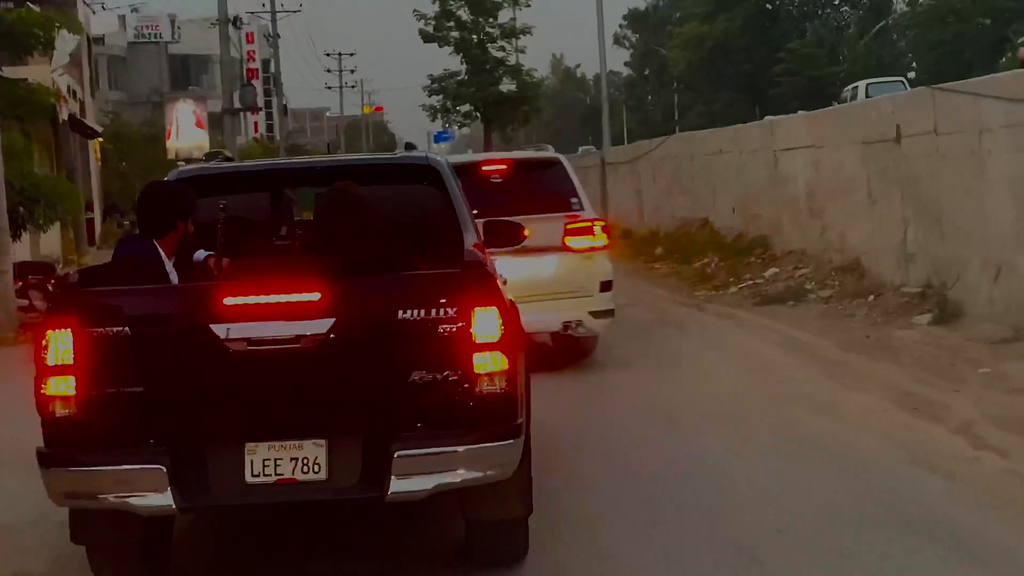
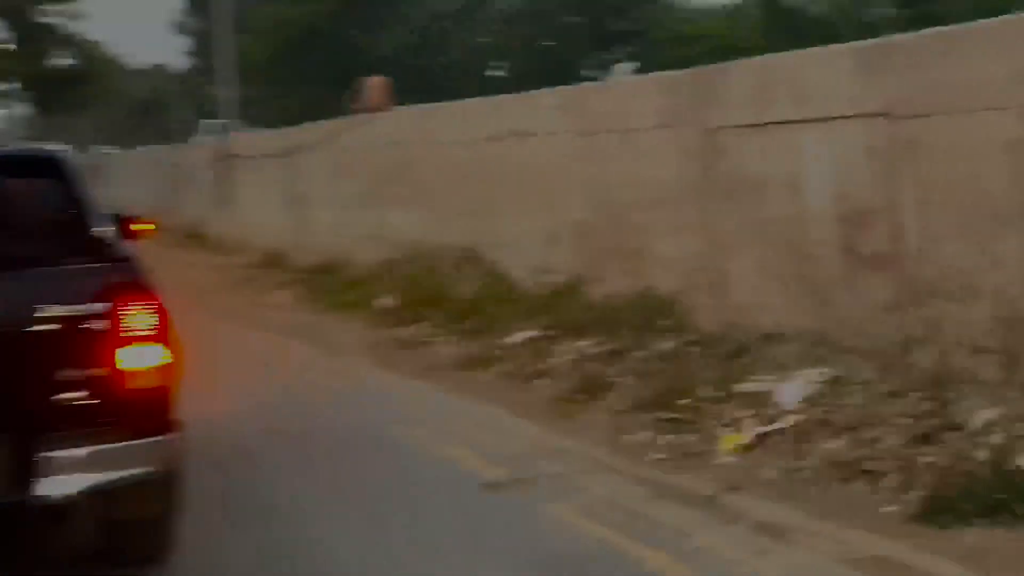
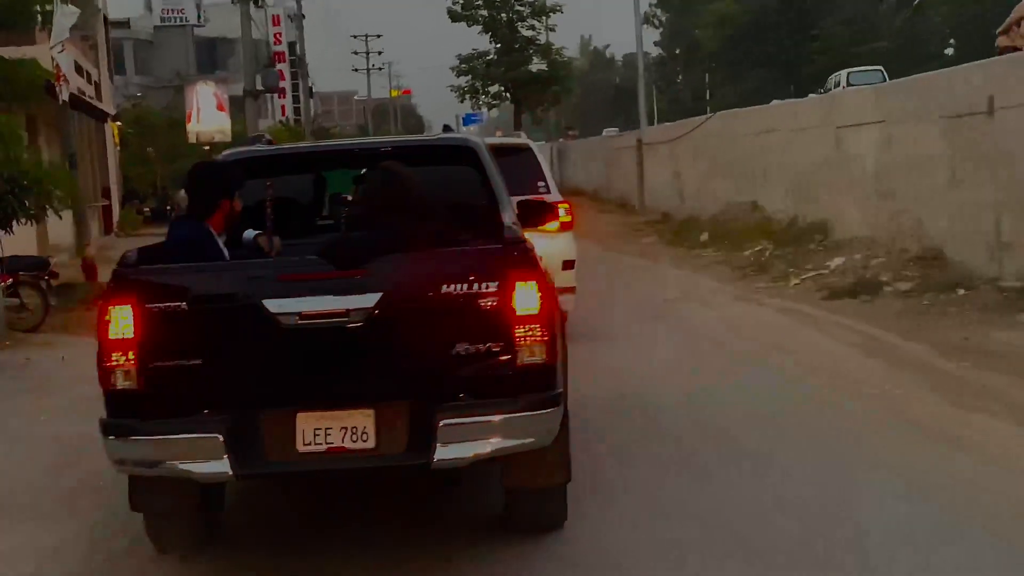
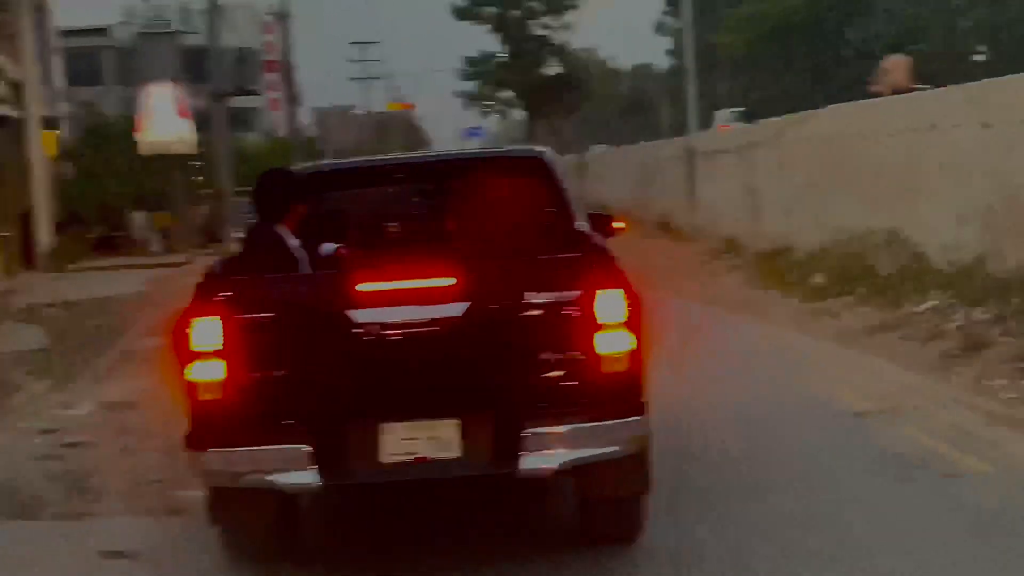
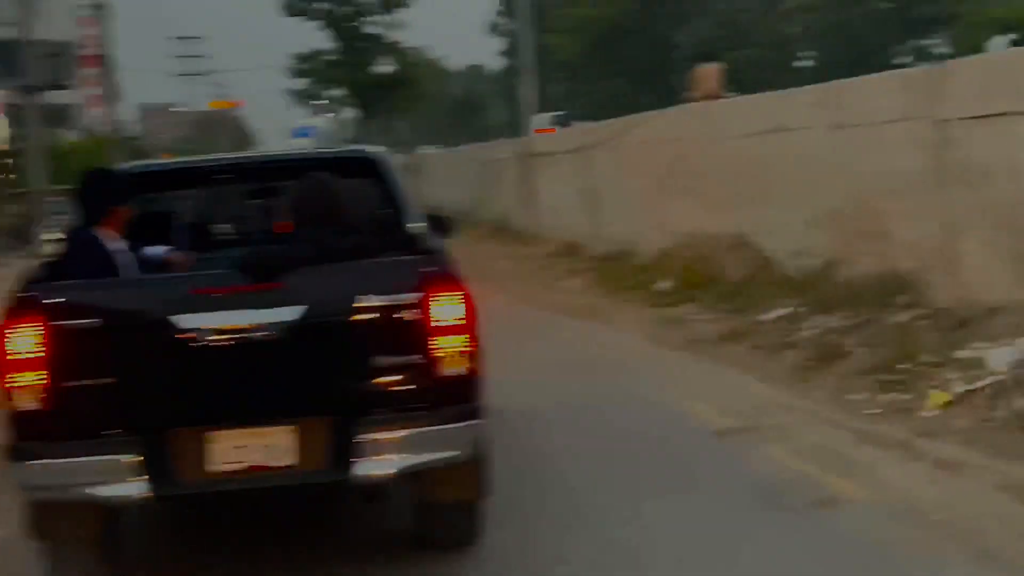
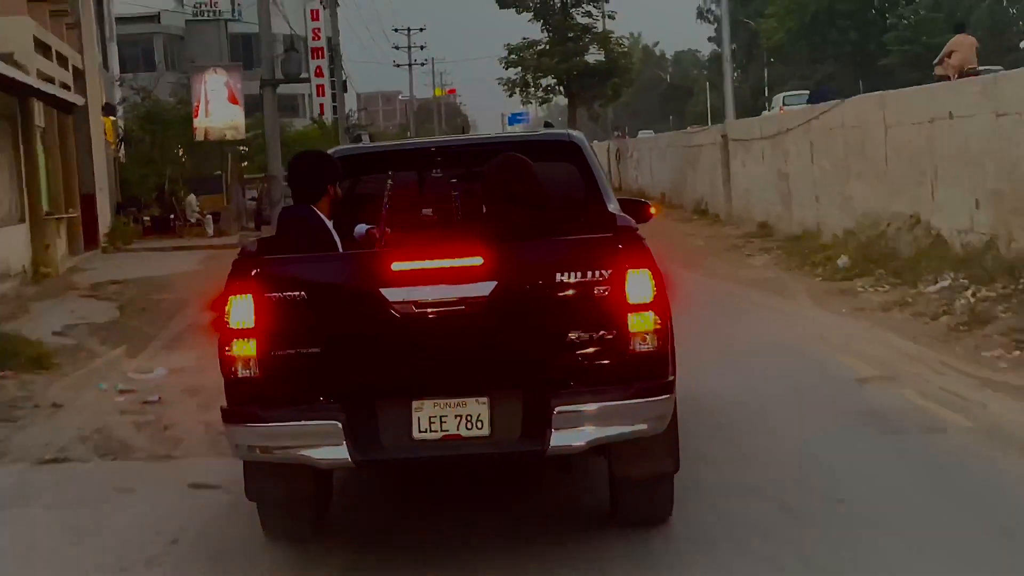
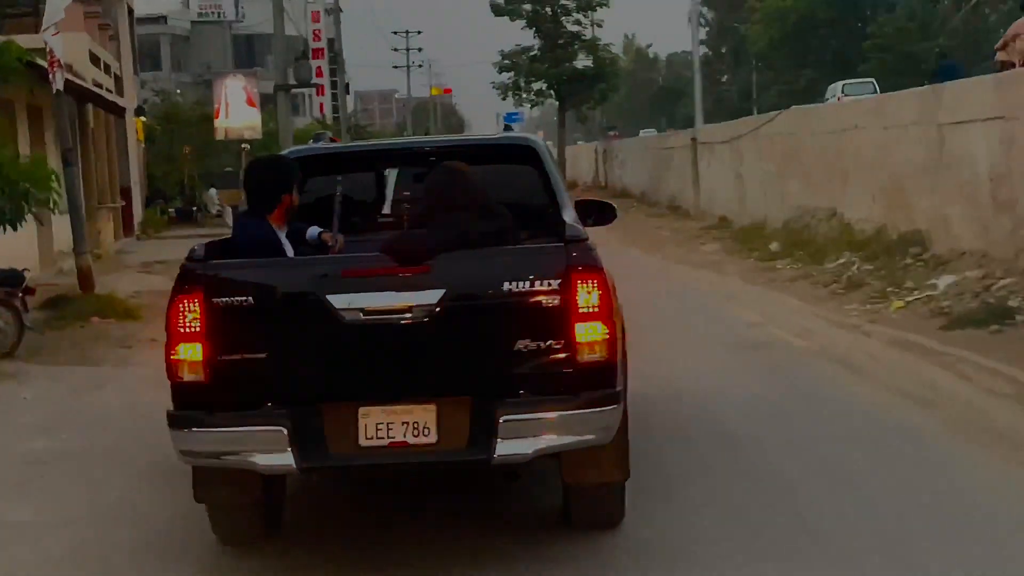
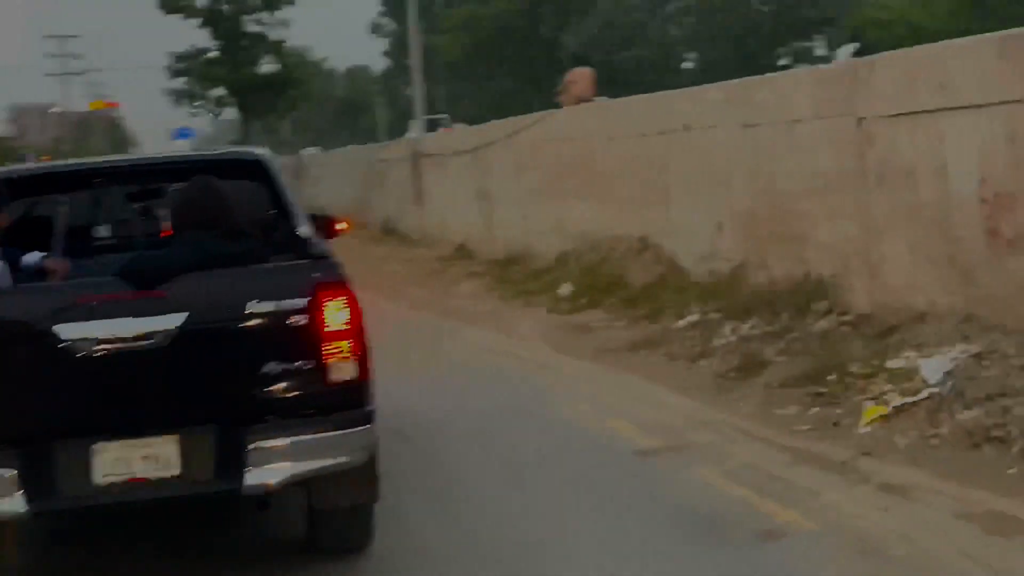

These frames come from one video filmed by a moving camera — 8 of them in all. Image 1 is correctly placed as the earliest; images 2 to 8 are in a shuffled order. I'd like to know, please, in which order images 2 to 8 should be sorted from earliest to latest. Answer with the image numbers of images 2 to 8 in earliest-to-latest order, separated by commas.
3, 7, 6, 4, 5, 8, 2
